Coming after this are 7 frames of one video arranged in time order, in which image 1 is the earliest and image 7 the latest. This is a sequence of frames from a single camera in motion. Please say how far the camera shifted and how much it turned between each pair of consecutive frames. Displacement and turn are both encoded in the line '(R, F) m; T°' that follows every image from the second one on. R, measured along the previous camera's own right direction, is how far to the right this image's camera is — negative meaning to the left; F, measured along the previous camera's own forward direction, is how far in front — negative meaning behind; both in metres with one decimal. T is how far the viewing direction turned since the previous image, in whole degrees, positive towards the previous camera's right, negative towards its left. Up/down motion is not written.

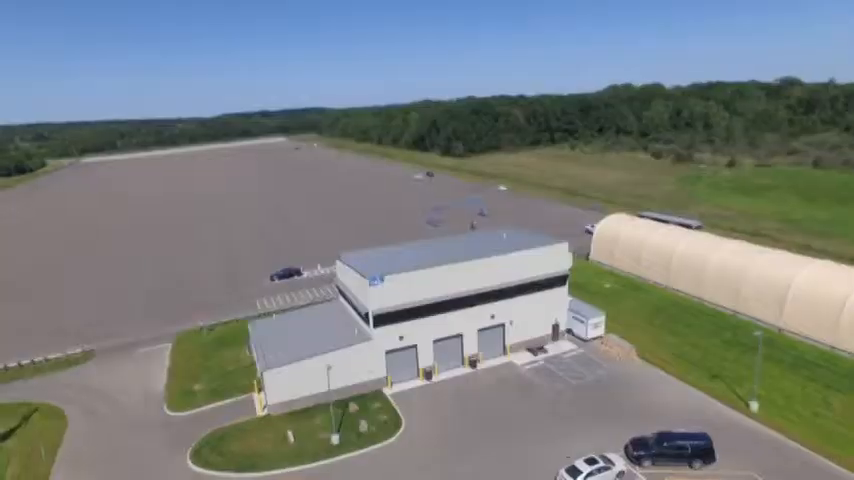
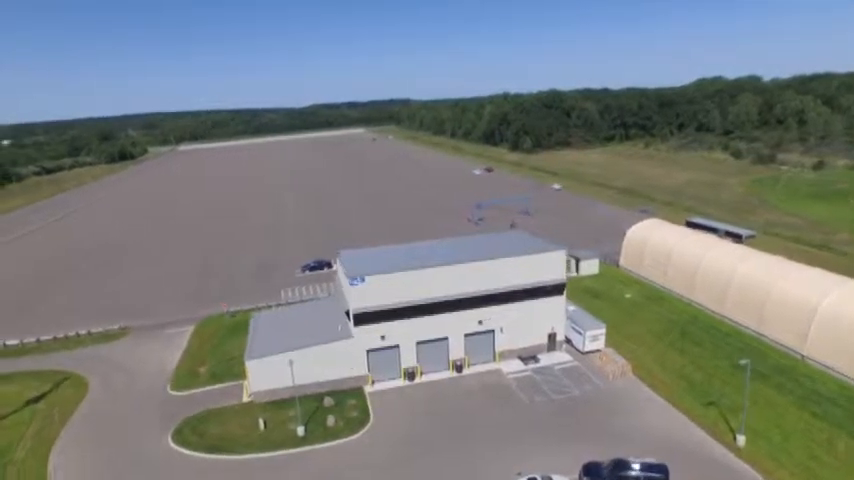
(+5.2, +0.4) m; -9°
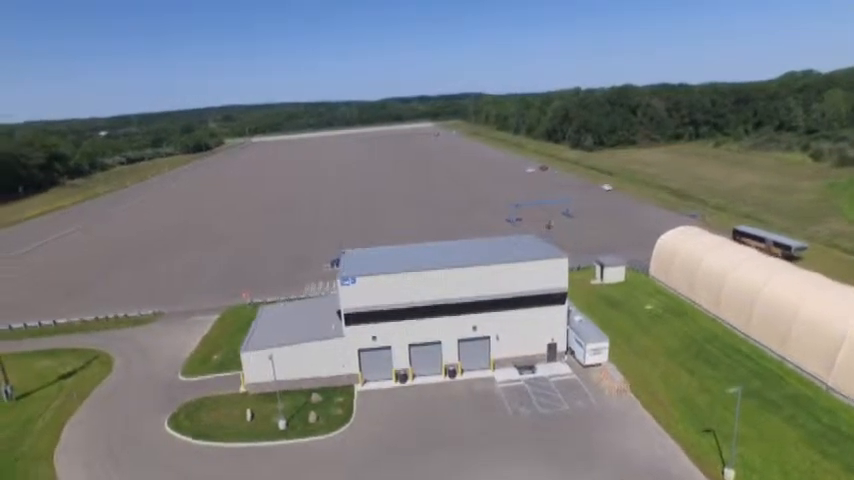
(+4.0, +0.5) m; -7°
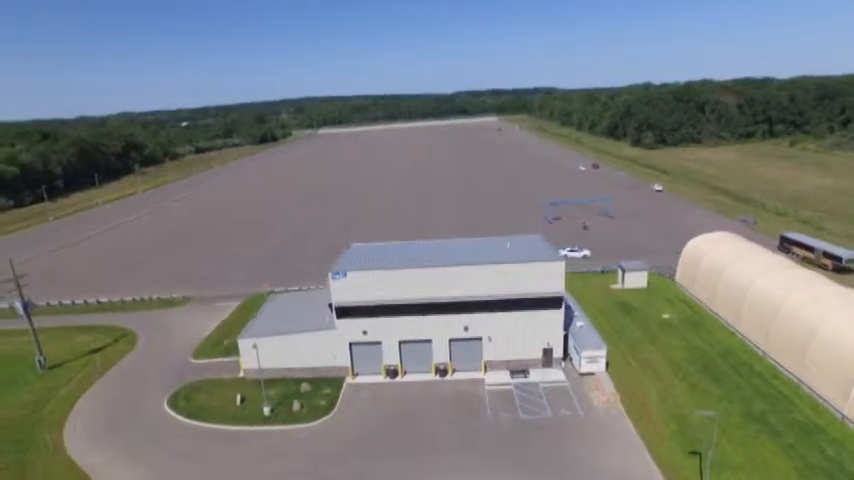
(+4.0, +0.4) m; -7°
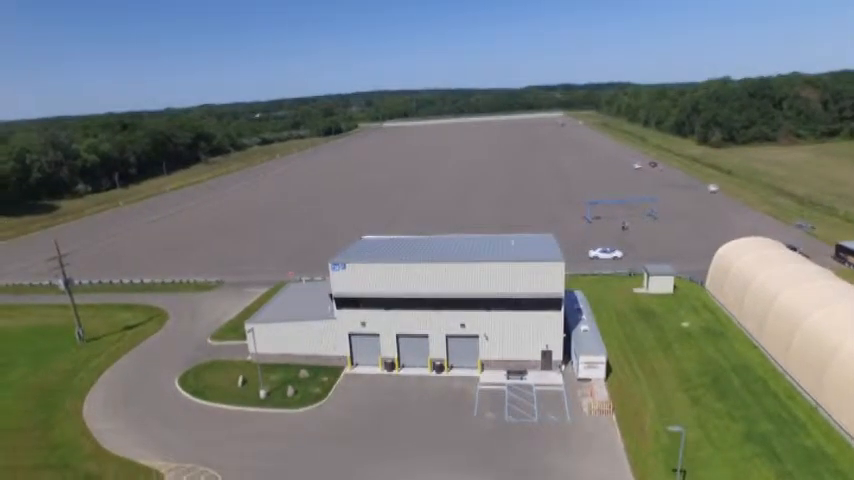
(+3.6, +0.3) m; -7°
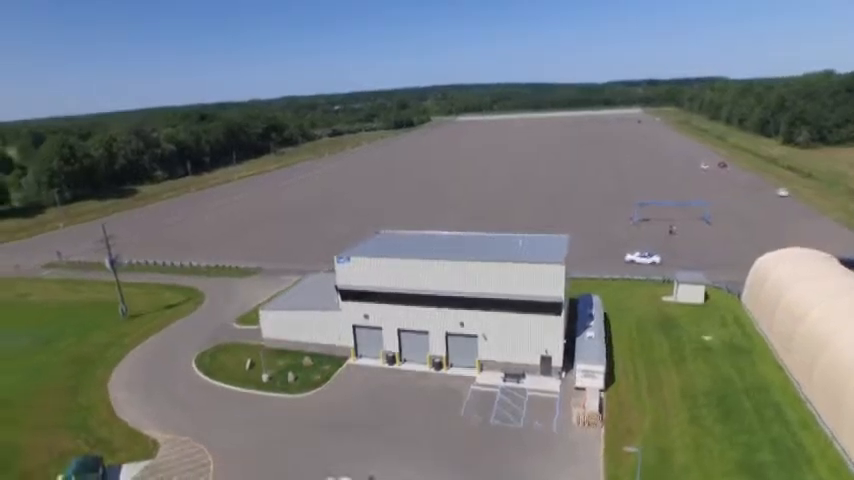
(+3.8, +0.3) m; -8°
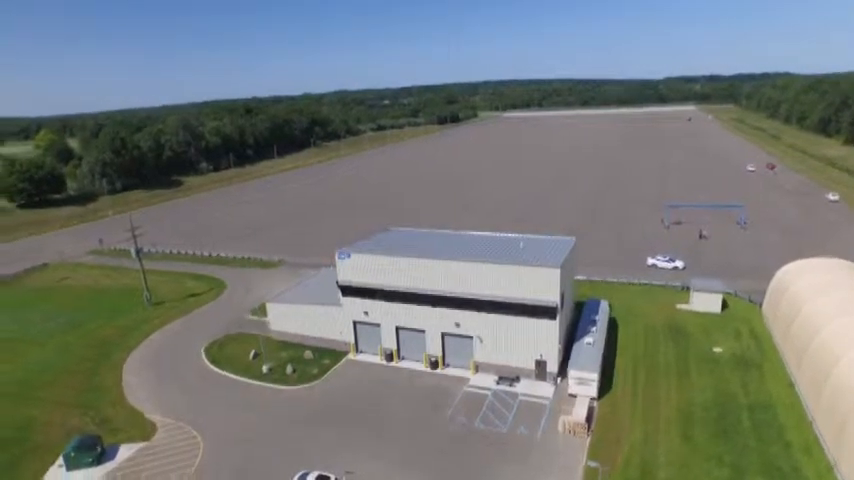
(+2.7, +0.2) m; -5°
